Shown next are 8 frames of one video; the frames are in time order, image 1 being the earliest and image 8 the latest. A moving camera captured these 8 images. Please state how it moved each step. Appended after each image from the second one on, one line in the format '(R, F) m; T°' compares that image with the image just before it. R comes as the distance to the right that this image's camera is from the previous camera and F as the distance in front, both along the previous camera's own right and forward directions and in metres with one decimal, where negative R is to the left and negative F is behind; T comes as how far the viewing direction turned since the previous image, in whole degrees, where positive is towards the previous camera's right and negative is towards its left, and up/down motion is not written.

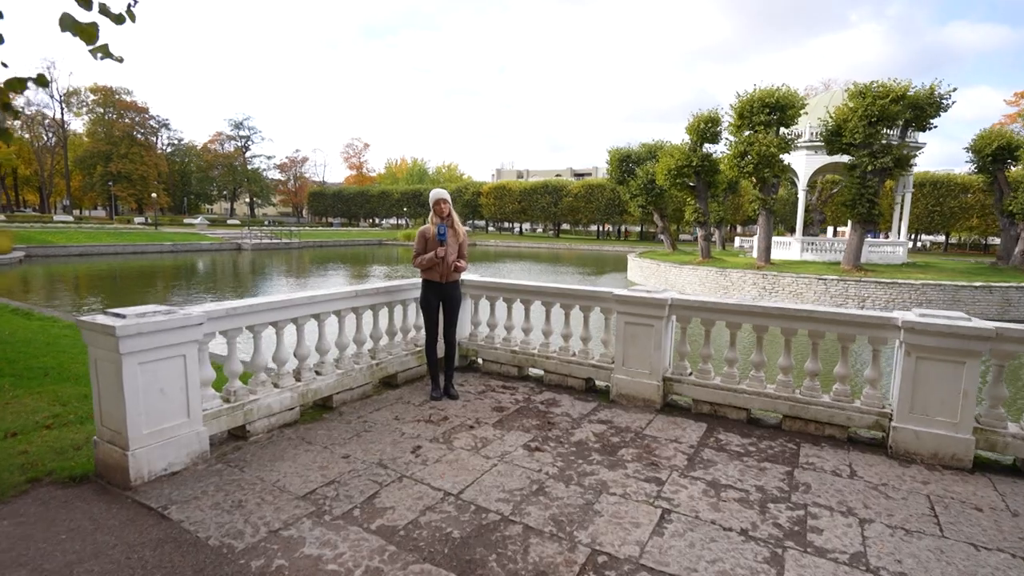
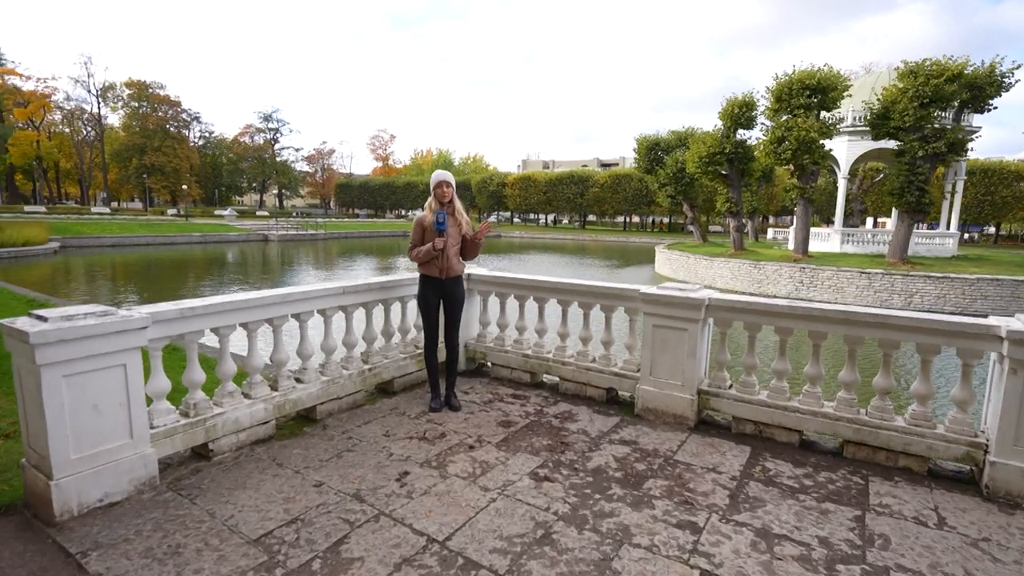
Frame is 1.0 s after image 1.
(+0.1, +0.6) m; -3°
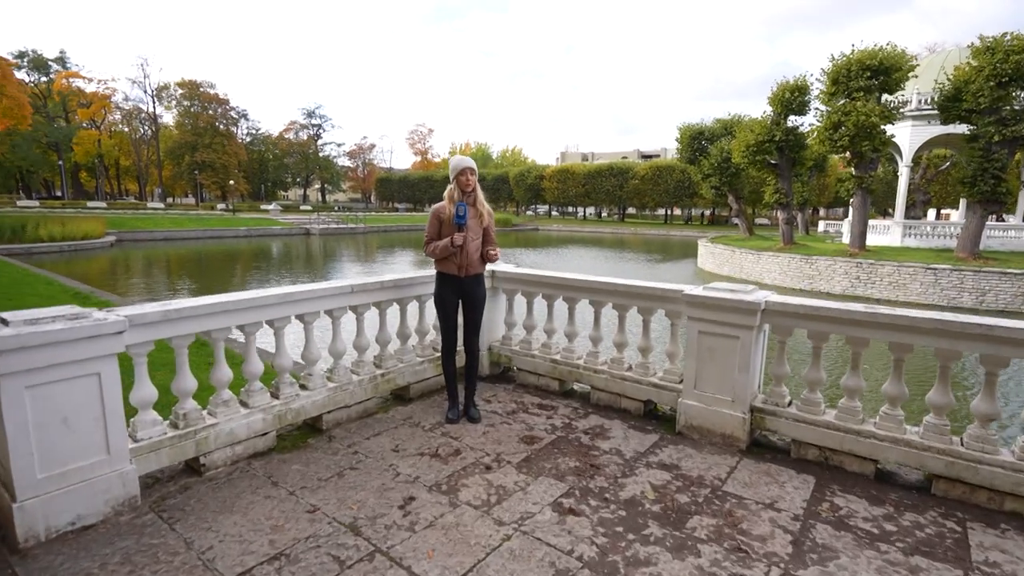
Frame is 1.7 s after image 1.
(+0.1, +0.4) m; -4°
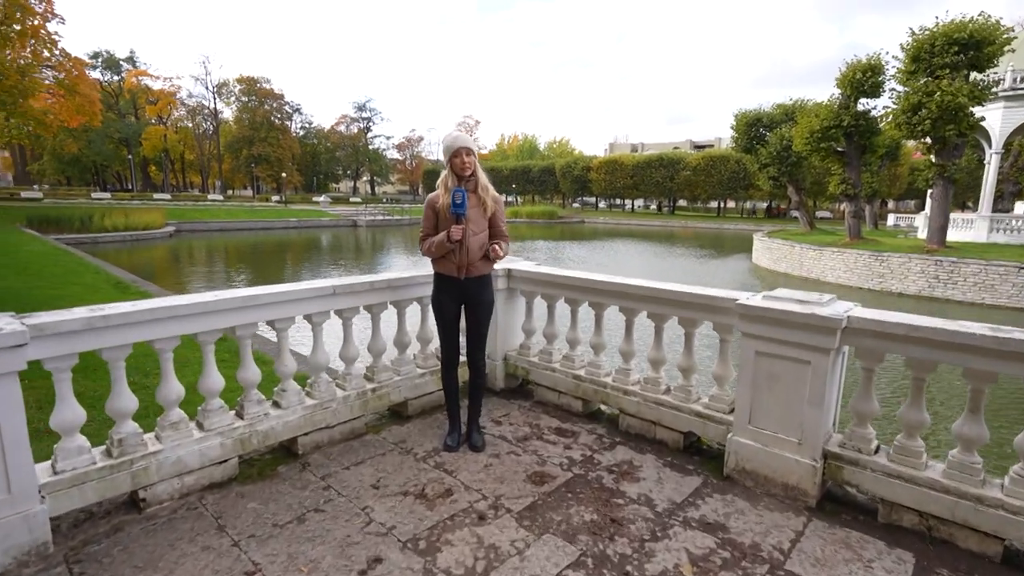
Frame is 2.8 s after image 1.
(+0.2, +0.6) m; -5°
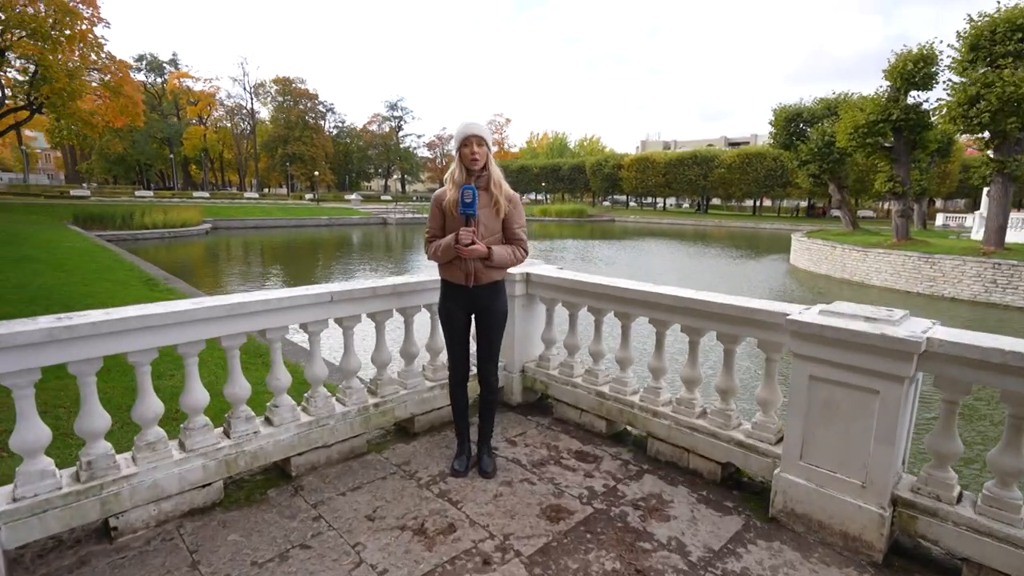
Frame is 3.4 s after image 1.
(+0.1, +0.3) m; -3°
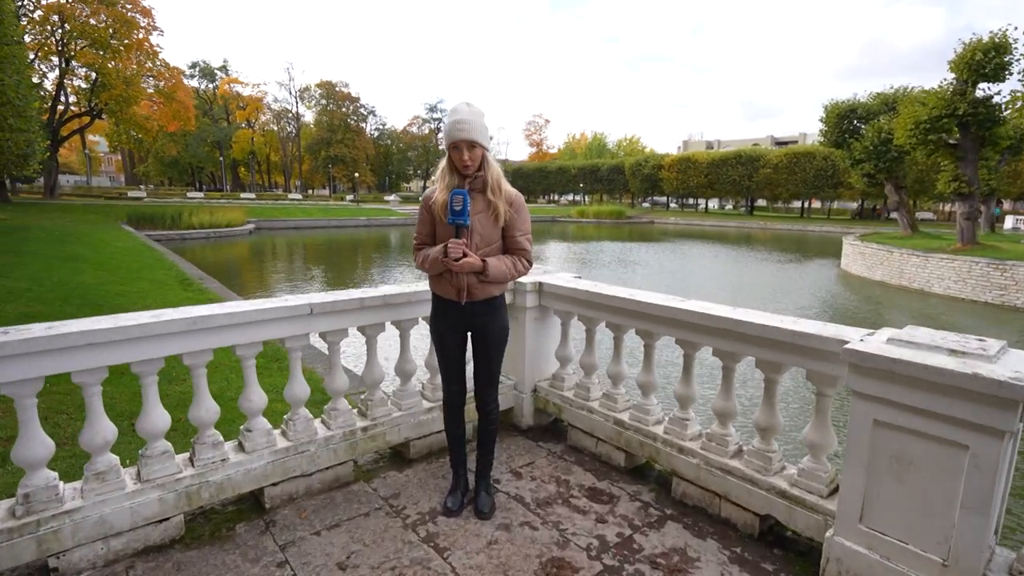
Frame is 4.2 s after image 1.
(+0.2, +0.4) m; -4°
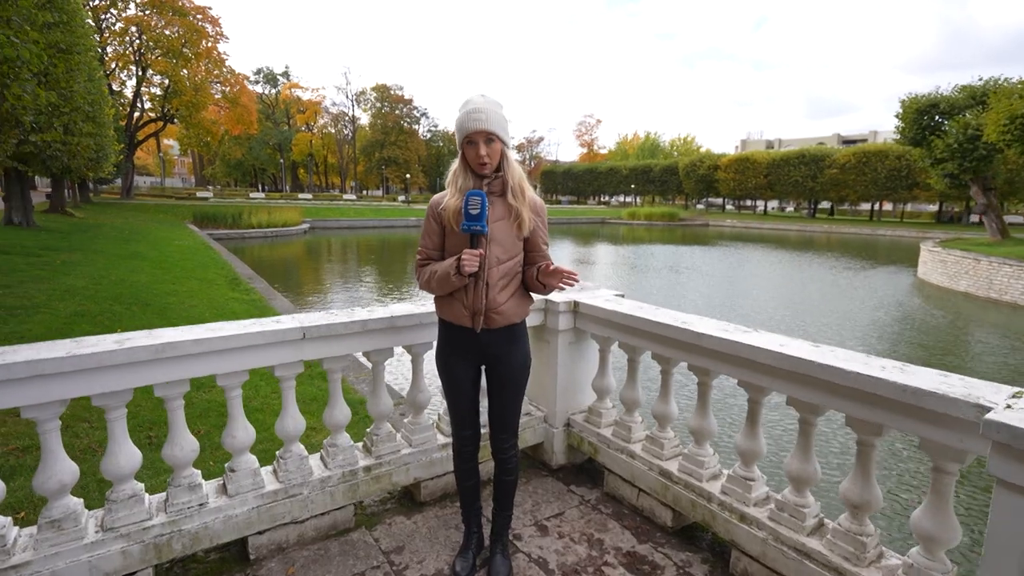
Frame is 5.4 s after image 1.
(+0.1, +0.4) m; -5°
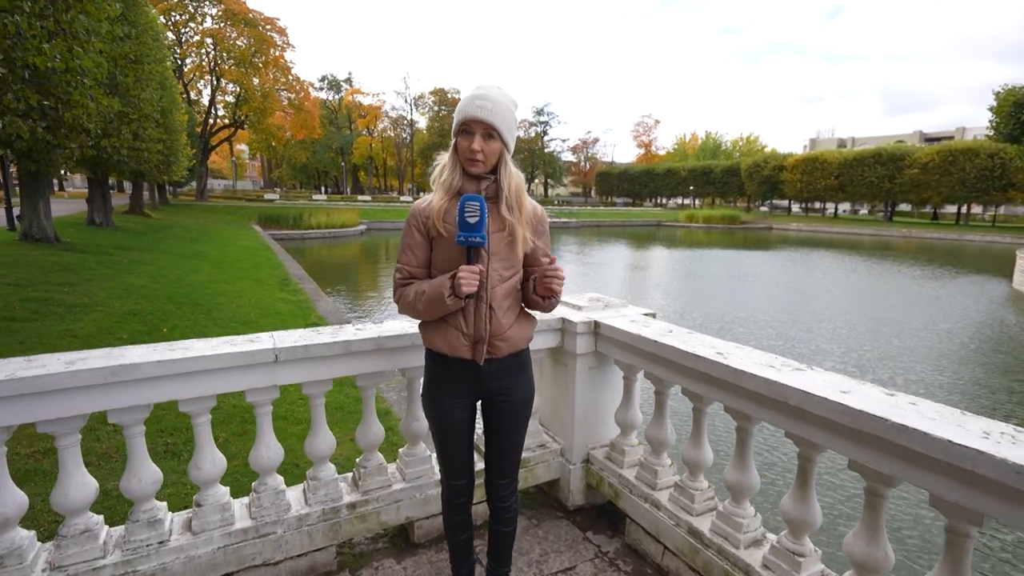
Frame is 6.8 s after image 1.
(+0.2, +0.3) m; -6°
